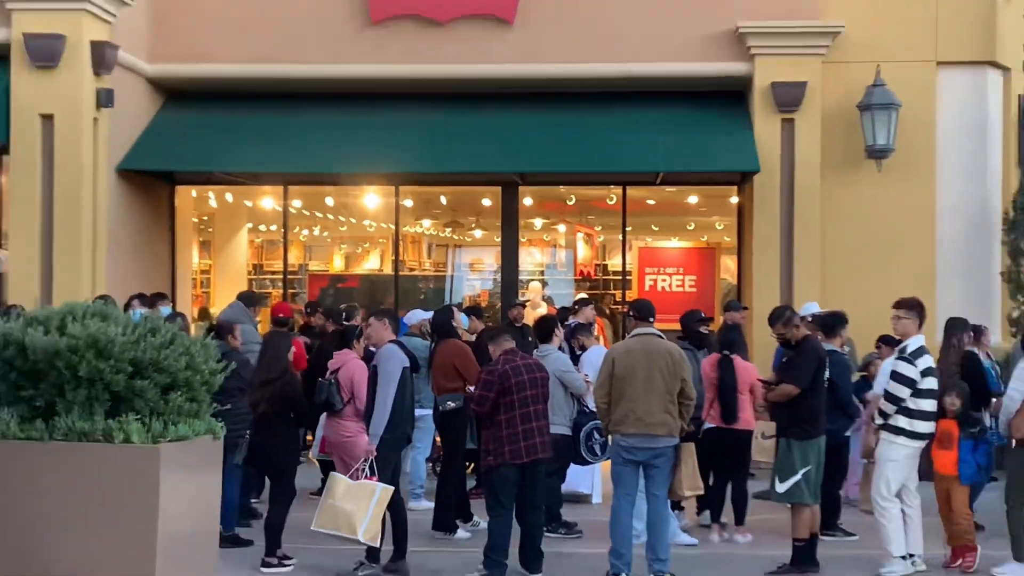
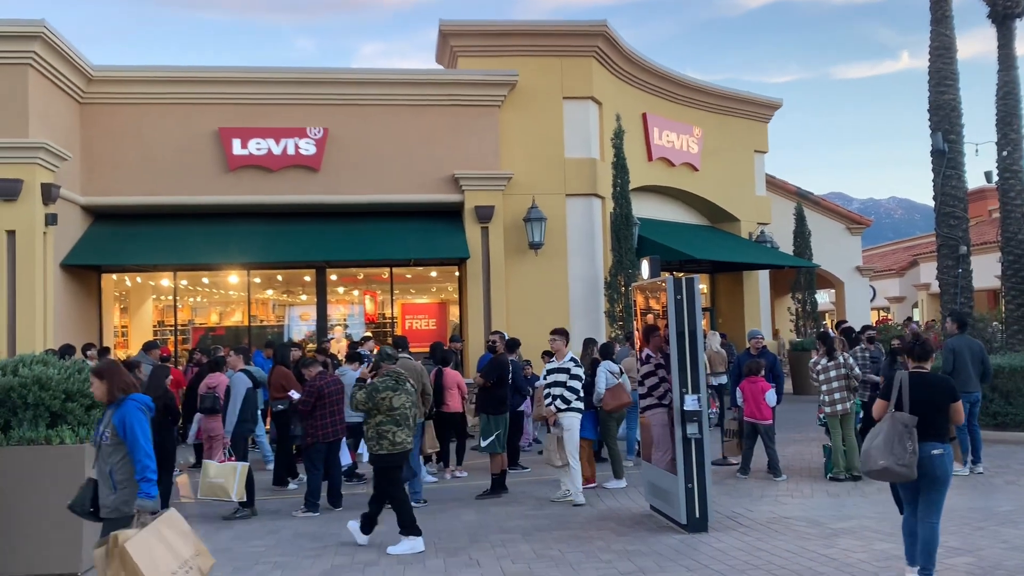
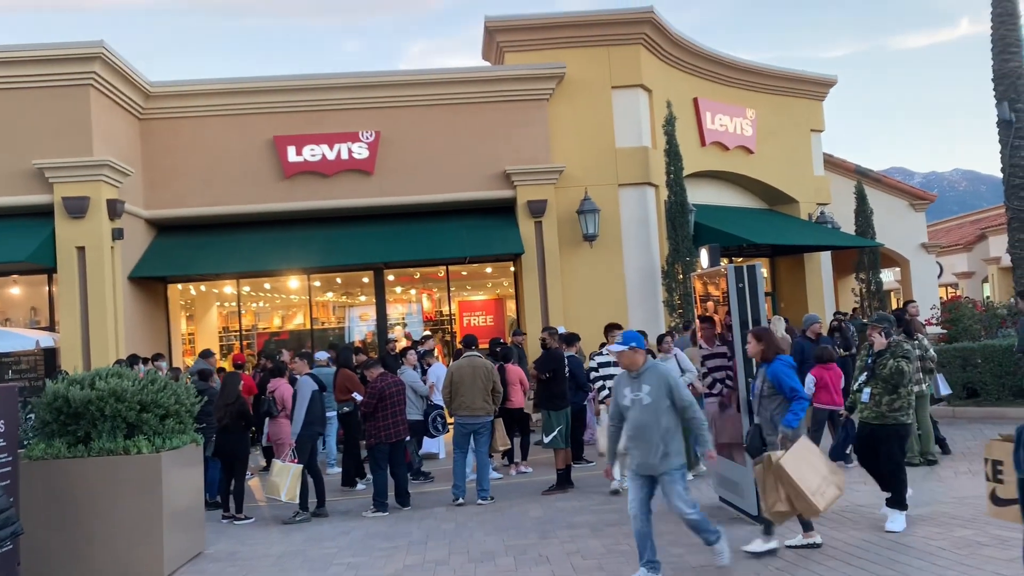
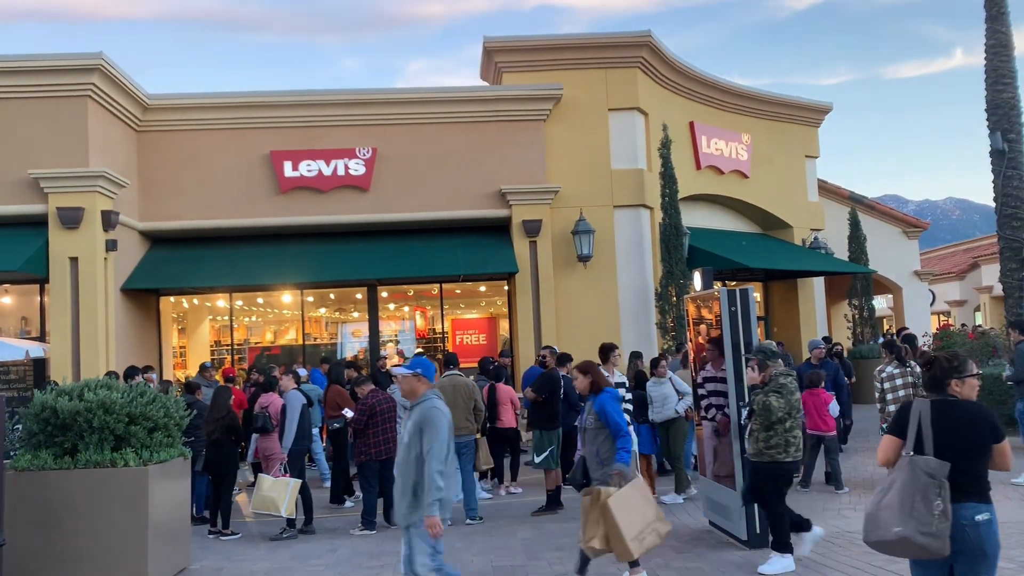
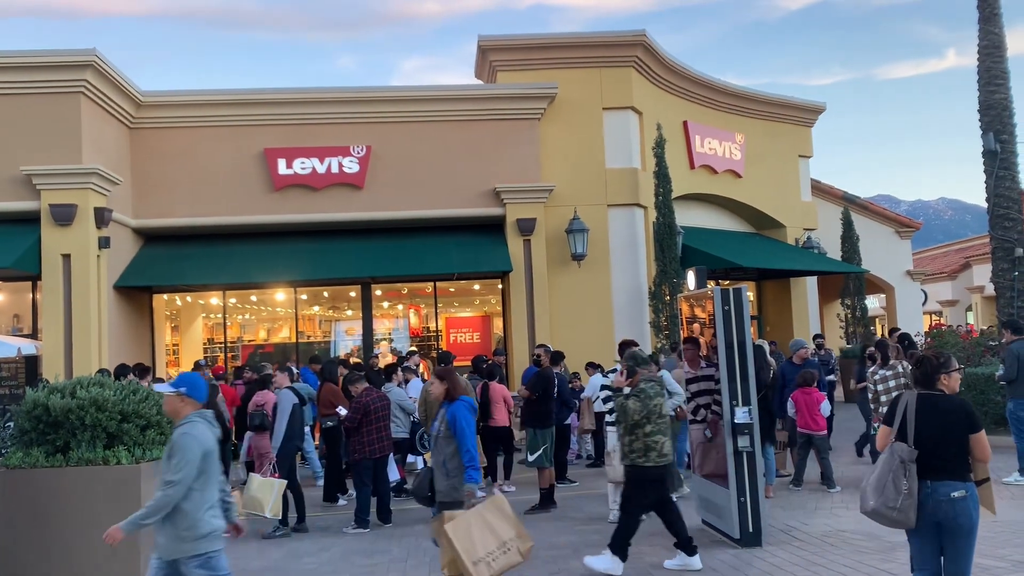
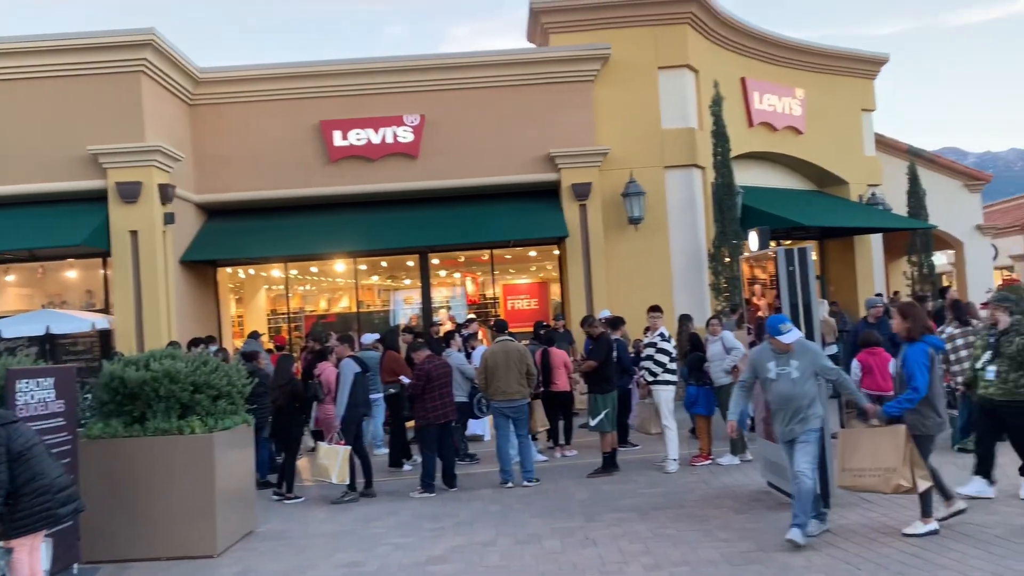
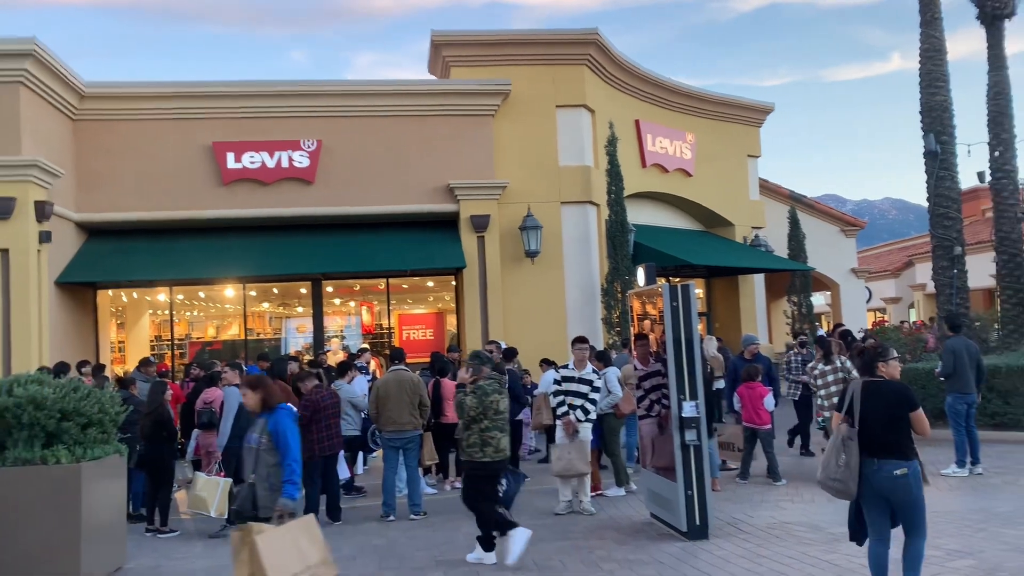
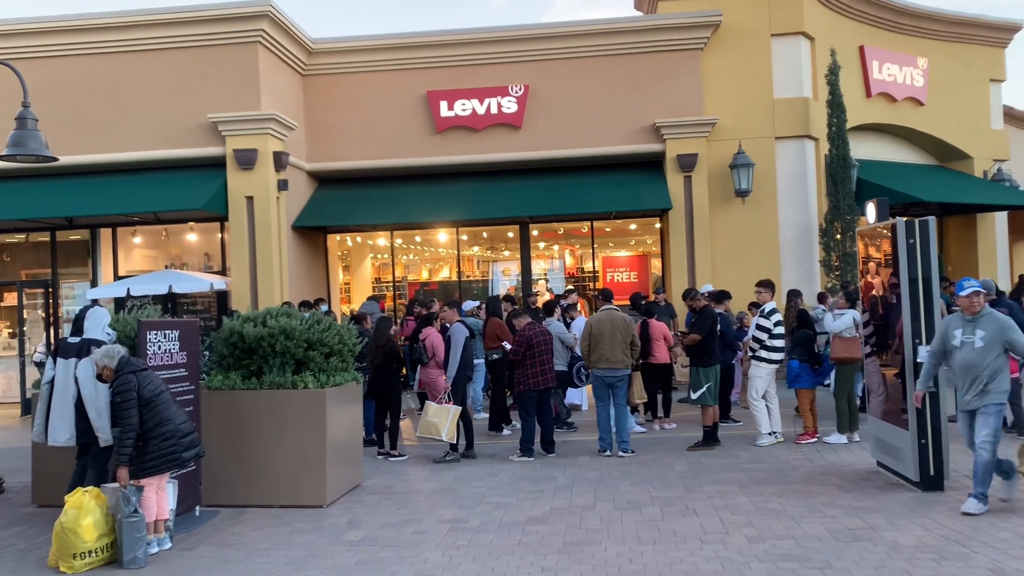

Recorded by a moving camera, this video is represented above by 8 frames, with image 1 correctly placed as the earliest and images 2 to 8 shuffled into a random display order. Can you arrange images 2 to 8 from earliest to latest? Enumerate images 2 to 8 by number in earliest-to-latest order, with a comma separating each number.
8, 6, 3, 4, 5, 7, 2
